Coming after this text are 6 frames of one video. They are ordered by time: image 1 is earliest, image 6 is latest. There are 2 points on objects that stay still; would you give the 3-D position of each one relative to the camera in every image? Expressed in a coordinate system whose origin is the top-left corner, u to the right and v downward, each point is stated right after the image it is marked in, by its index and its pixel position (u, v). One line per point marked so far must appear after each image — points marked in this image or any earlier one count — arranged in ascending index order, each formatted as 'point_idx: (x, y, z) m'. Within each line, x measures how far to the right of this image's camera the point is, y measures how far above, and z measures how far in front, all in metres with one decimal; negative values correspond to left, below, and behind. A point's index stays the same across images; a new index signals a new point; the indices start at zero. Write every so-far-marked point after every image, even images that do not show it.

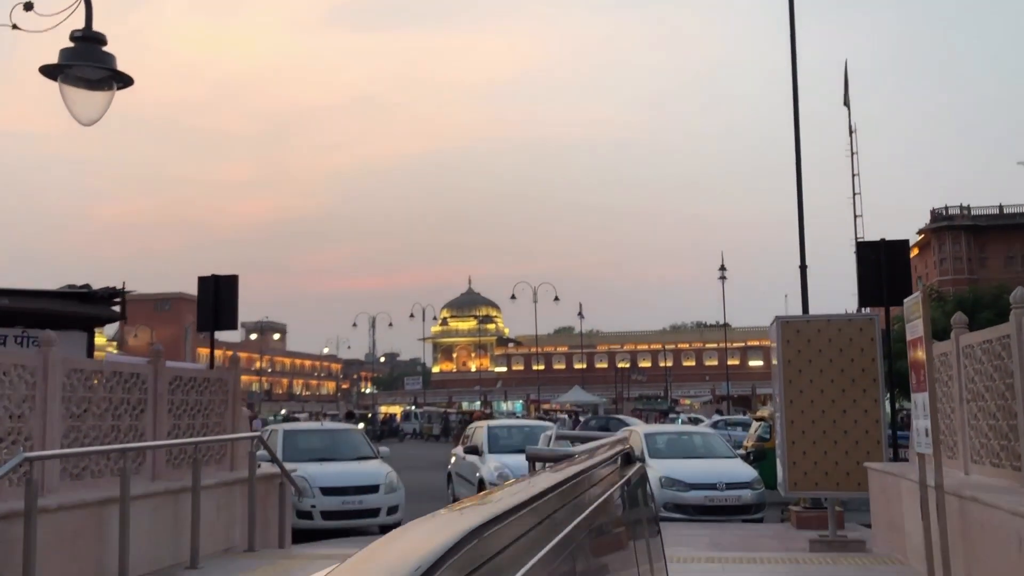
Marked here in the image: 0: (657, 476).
0: (+2.2, -2.9, +14.2) m
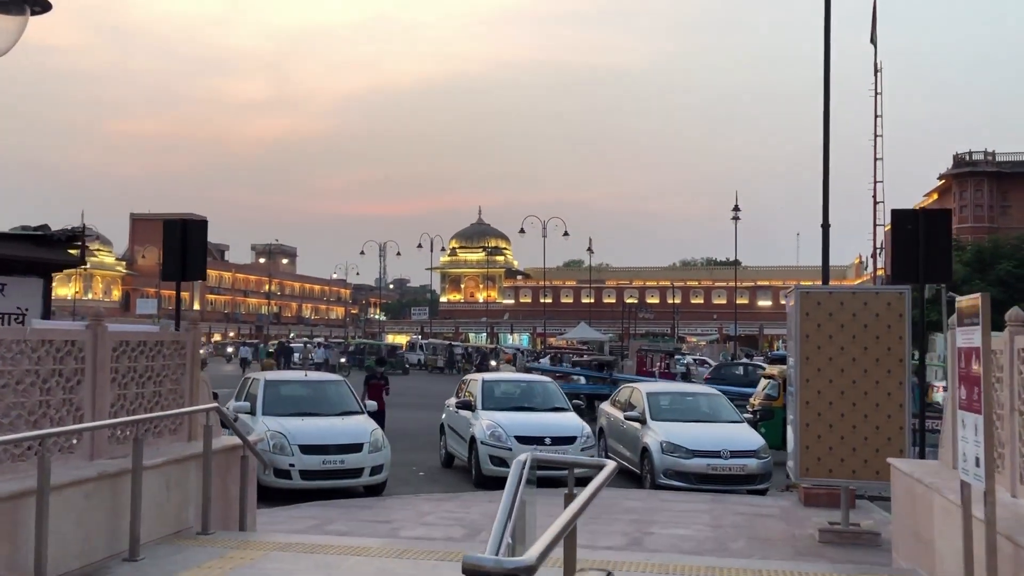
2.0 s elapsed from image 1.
0: (+2.1, -2.2, +13.4) m
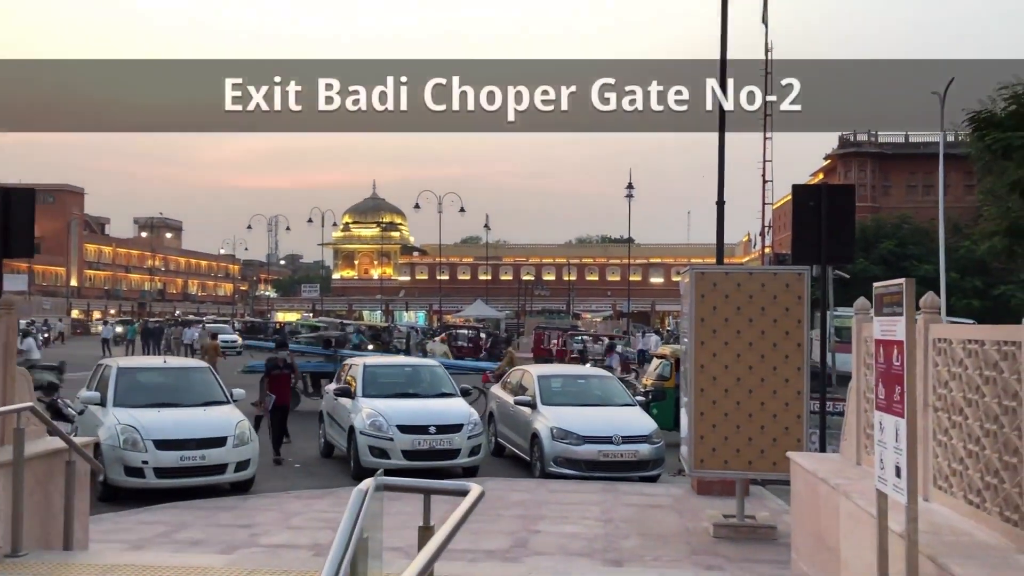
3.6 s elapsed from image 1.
0: (+0.5, -1.9, +12.7) m
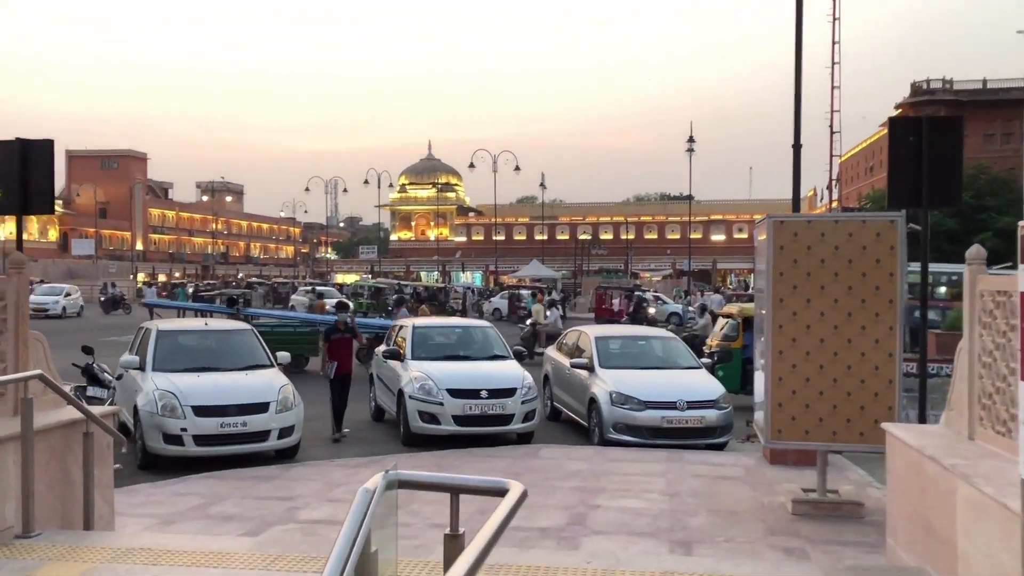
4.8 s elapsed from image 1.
0: (+1.2, -1.3, +12.0) m
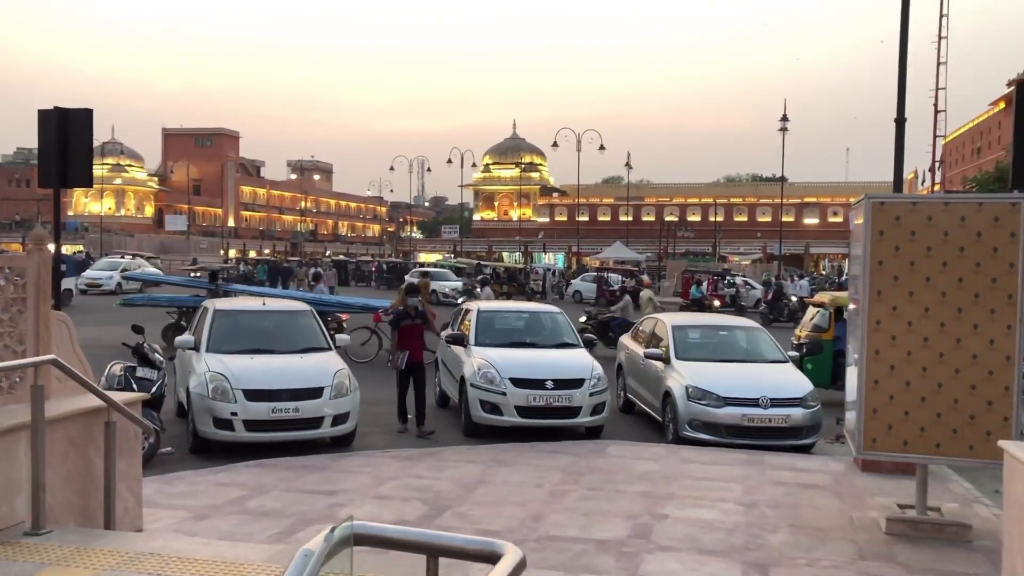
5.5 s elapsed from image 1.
0: (+2.0, -1.2, +11.1) m
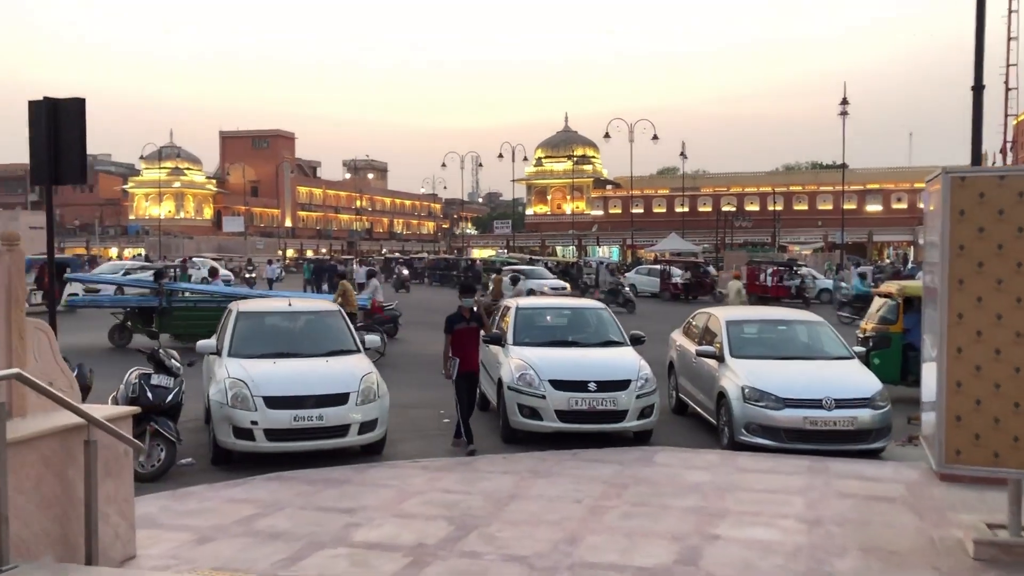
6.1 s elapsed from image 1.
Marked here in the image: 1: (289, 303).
0: (+2.5, -1.1, +10.2) m
1: (-2.7, -0.2, +11.2) m
